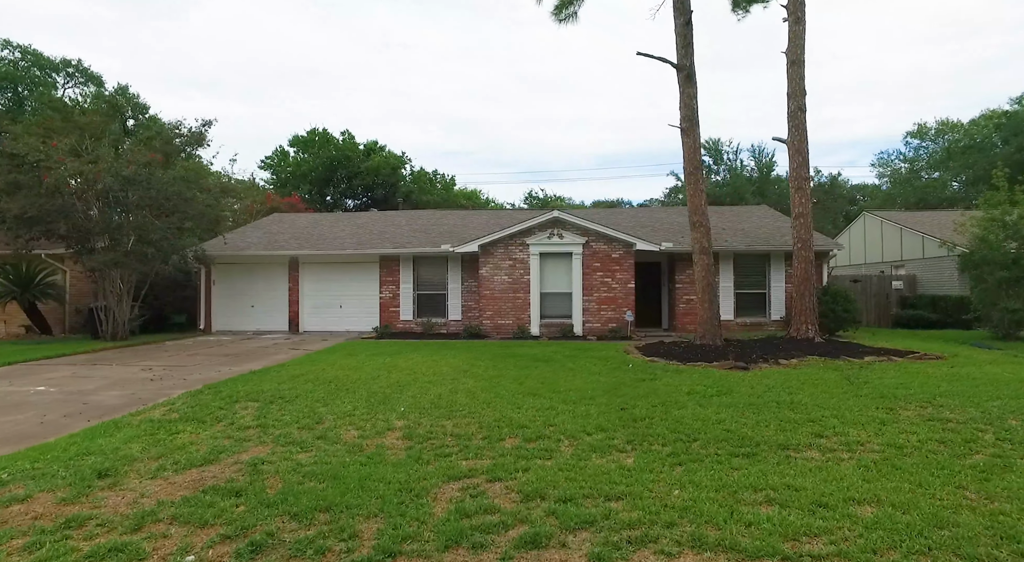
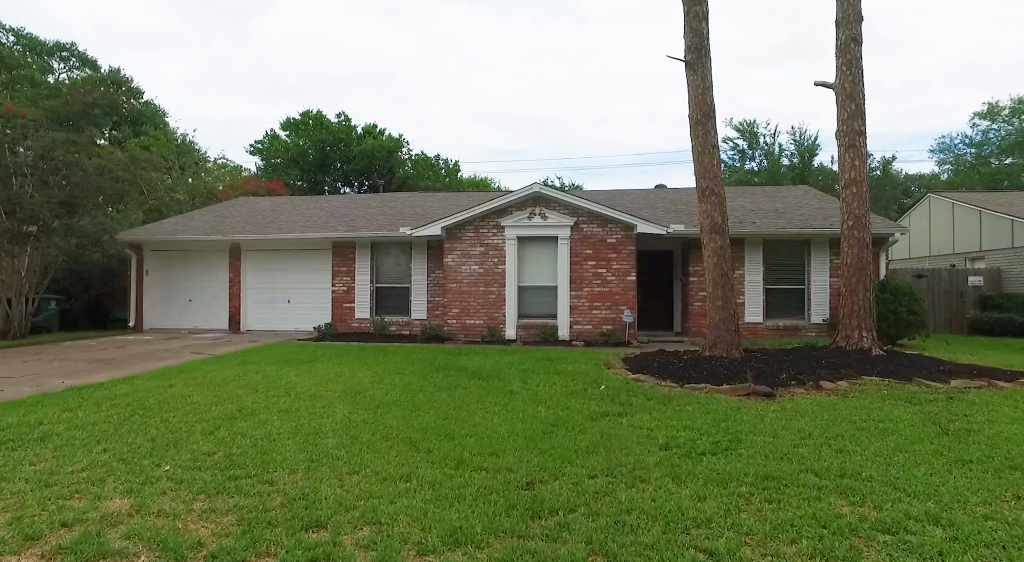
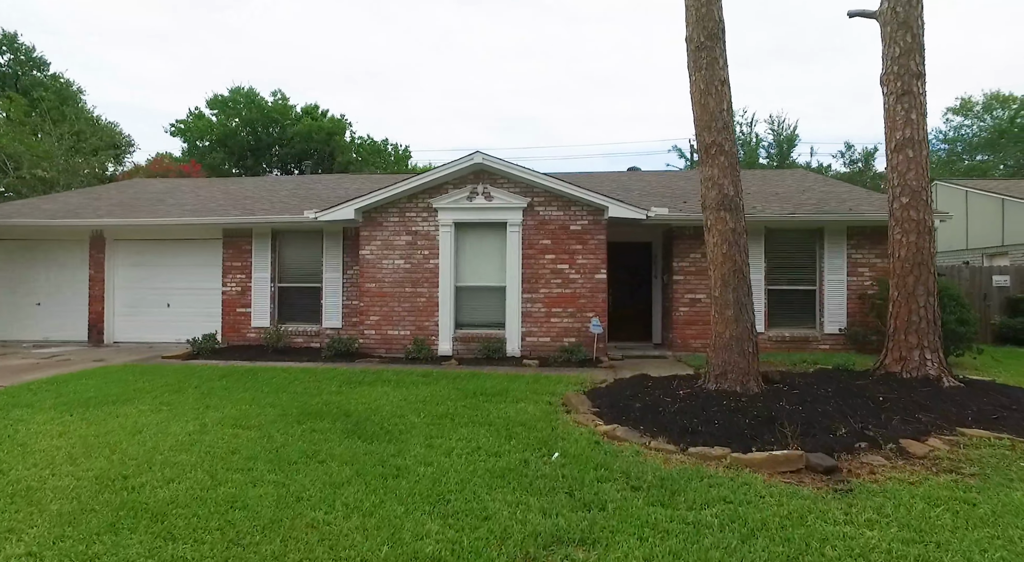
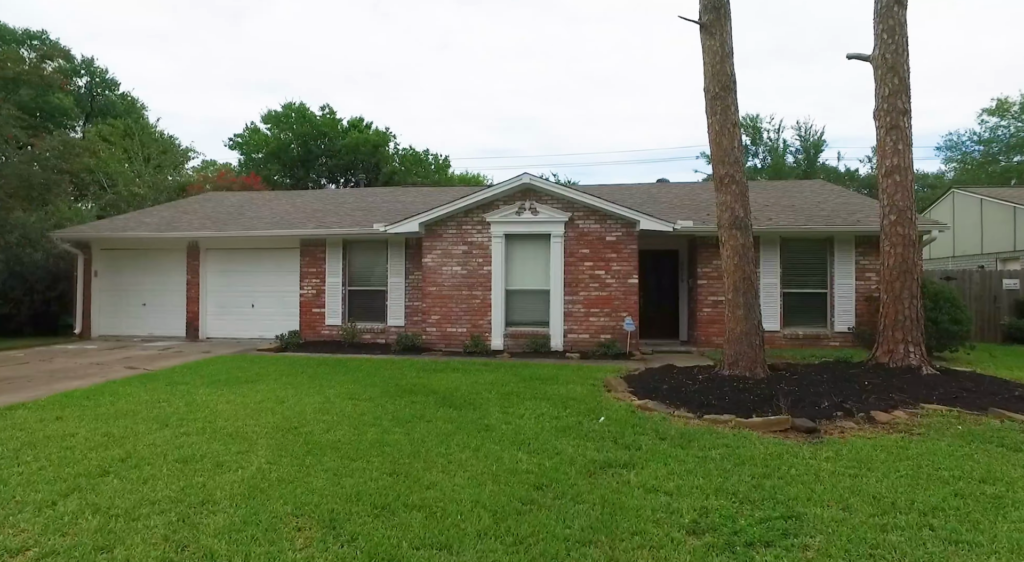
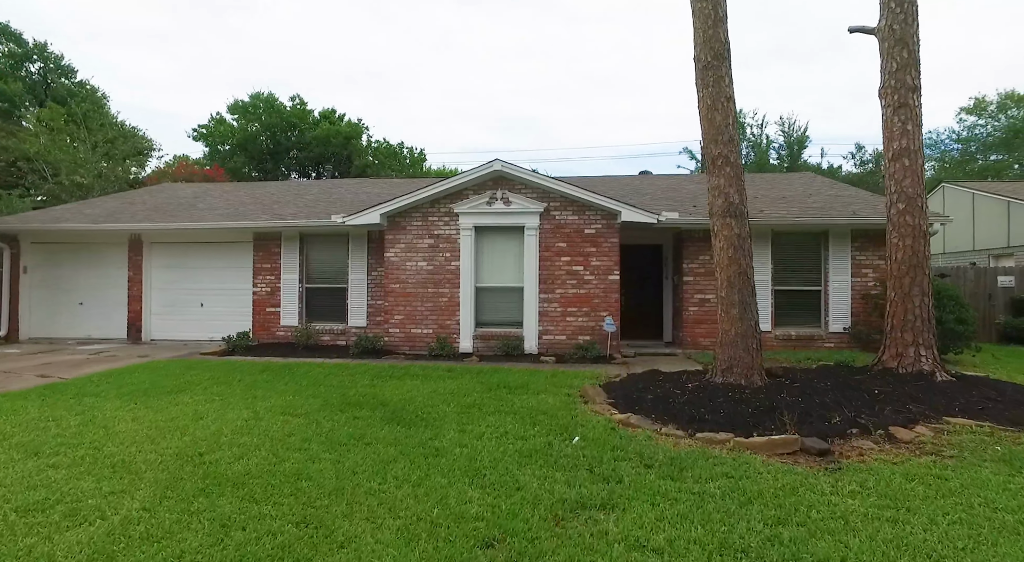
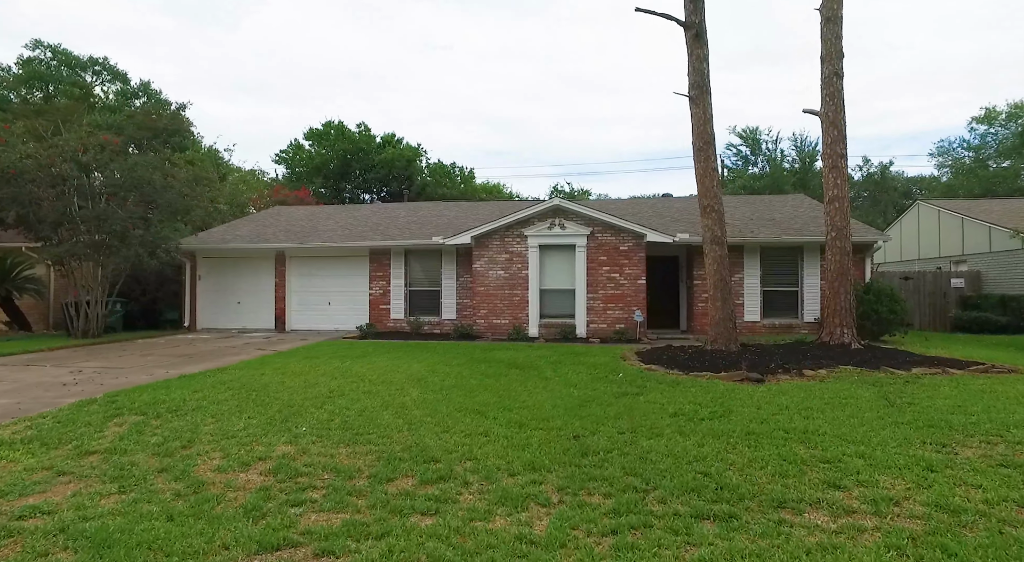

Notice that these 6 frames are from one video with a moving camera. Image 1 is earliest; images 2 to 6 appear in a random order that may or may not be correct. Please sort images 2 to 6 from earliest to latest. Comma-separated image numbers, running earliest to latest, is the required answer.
6, 2, 4, 5, 3
